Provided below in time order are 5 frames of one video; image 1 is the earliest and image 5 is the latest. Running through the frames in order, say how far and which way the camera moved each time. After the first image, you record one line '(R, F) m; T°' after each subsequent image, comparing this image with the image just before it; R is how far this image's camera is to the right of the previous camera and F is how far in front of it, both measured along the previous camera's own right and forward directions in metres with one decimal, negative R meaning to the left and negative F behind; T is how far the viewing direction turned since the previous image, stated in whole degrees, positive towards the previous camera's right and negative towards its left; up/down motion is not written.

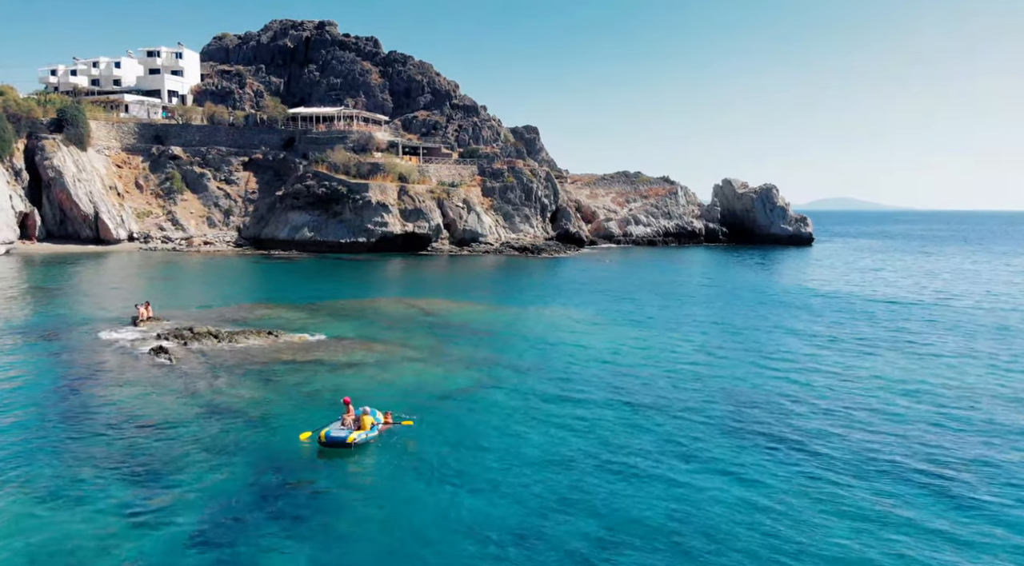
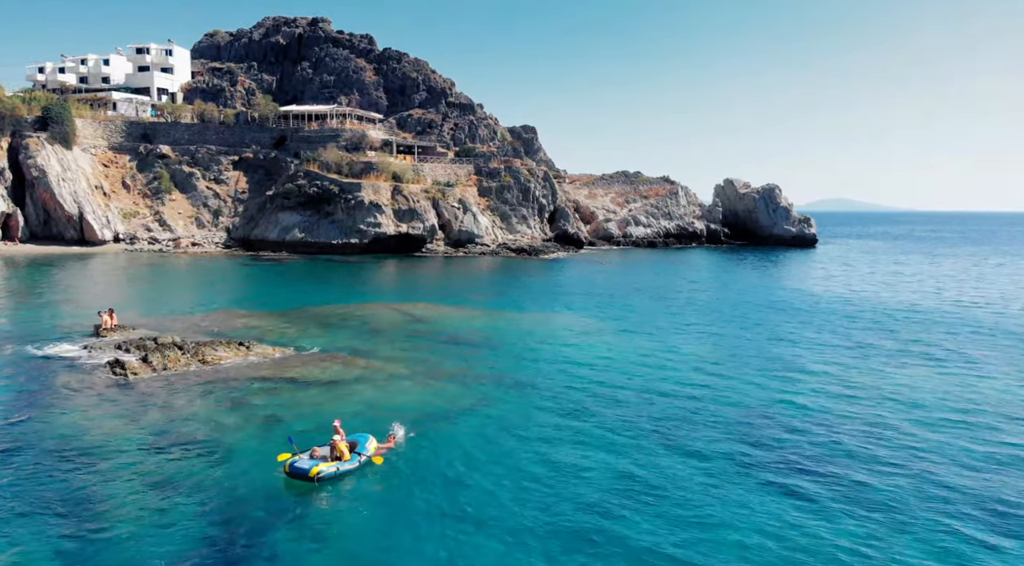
(+0.2, +2.2) m; 0°
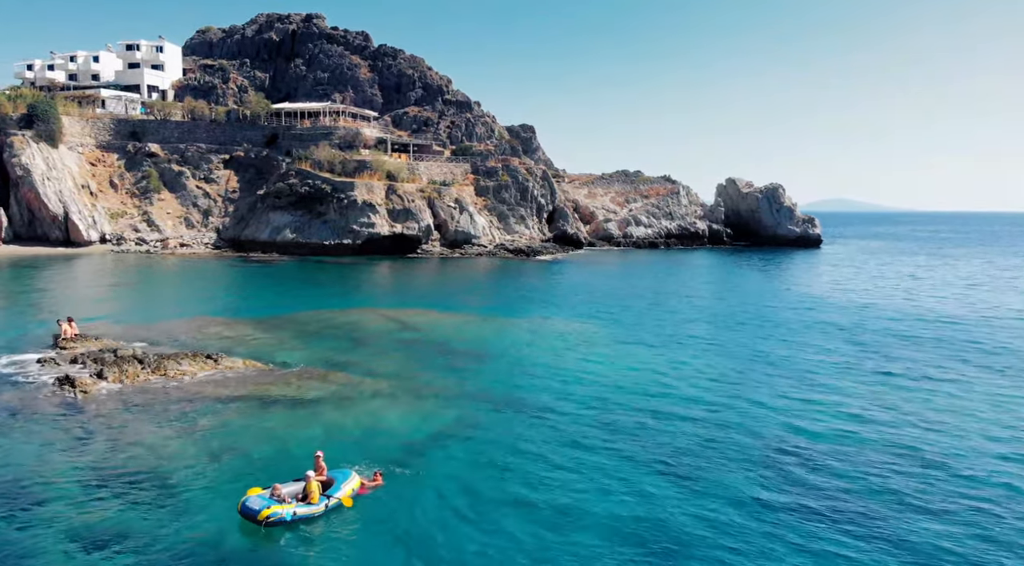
(+0.1, +2.1) m; 0°
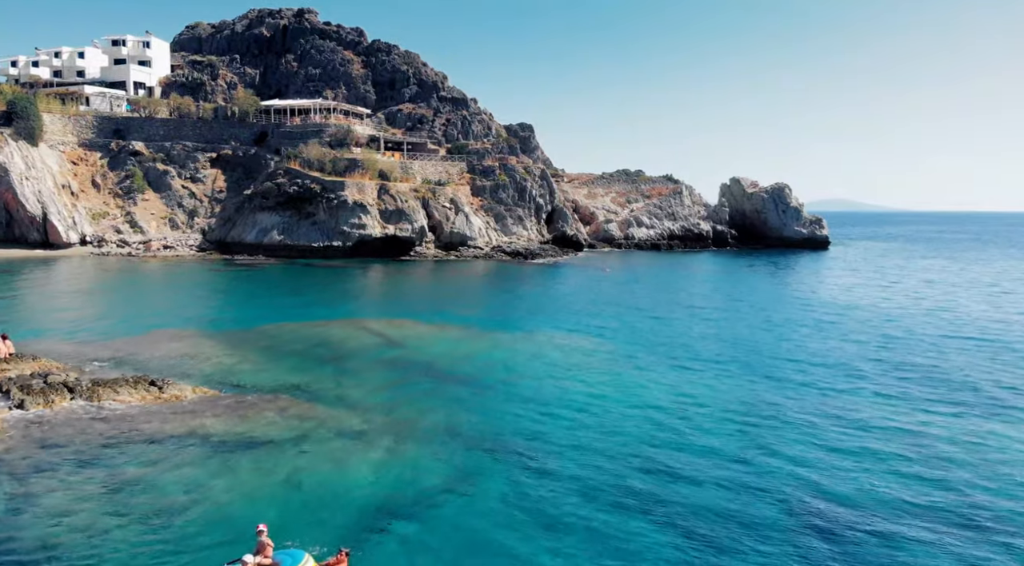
(+0.1, +3.0) m; 0°
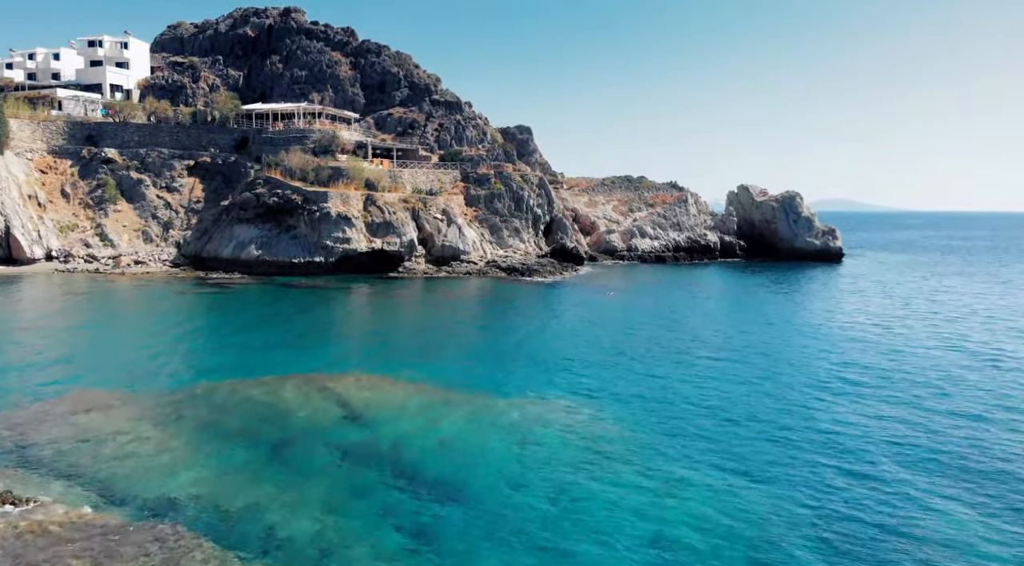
(+0.3, +4.9) m; 0°
